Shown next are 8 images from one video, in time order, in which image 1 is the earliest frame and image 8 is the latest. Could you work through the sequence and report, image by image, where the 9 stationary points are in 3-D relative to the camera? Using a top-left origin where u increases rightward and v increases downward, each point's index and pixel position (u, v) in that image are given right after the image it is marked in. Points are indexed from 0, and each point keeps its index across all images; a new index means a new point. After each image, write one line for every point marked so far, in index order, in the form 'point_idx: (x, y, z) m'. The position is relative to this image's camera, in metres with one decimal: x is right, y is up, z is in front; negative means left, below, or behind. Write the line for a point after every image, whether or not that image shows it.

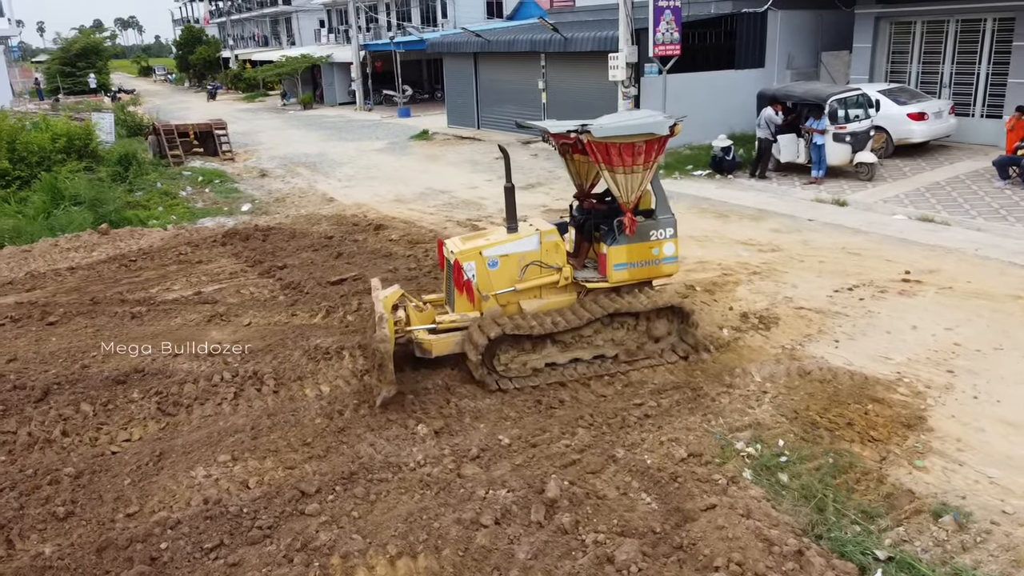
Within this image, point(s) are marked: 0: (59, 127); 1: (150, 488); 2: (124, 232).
0: (-10.8, +3.8, +18.9) m
1: (-2.4, -1.3, +5.3) m
2: (-6.2, +0.9, +12.7) m
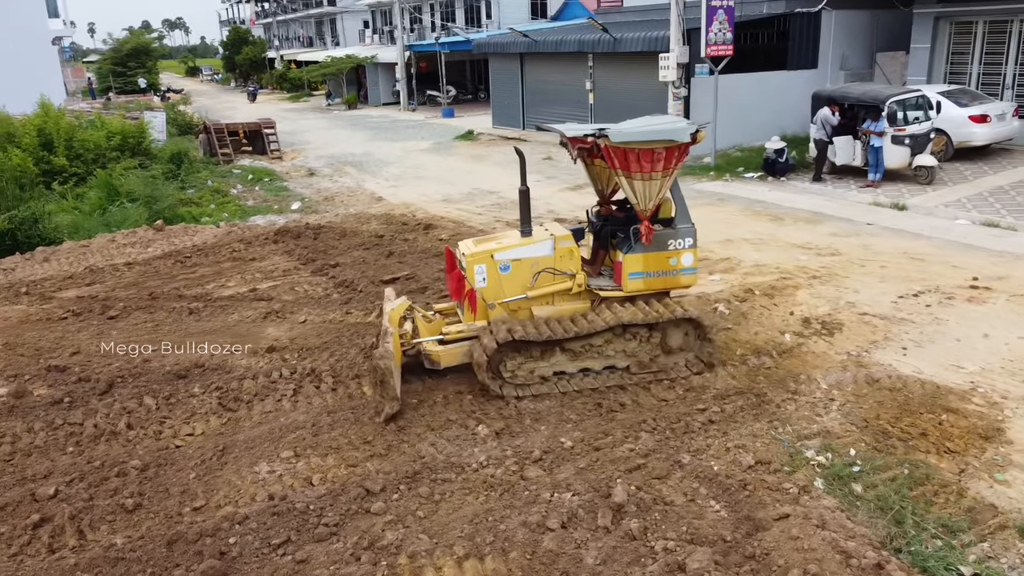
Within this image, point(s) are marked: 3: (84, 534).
0: (-9.7, +4.0, +19.3) m
1: (-2.0, -1.3, +5.3) m
2: (-5.4, +1.0, +12.9) m
3: (-2.6, -1.5, +4.8) m
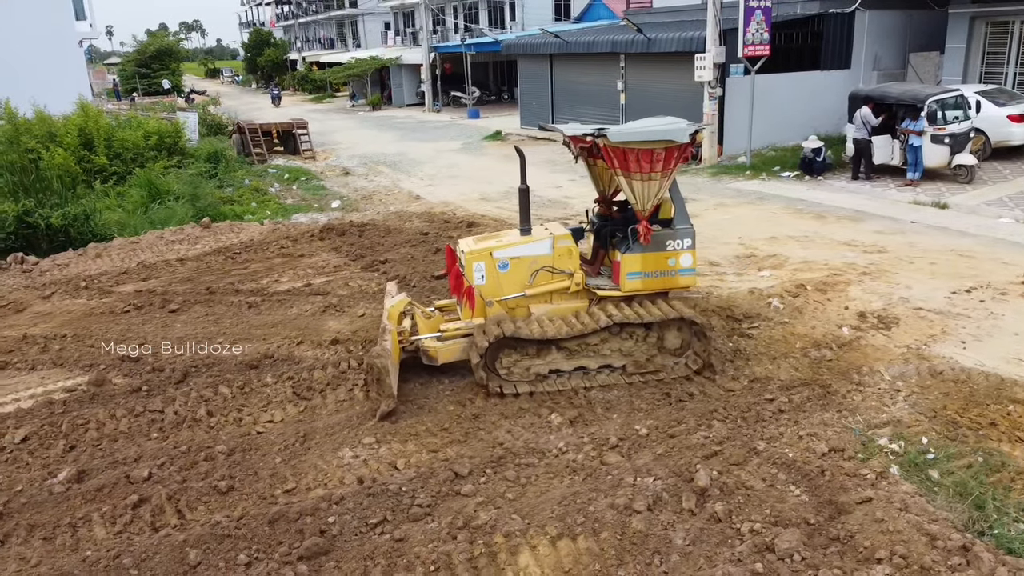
0: (-9.0, +4.0, +19.7) m
1: (-1.4, -1.2, +5.5) m
2: (-4.7, +1.0, +13.1) m
3: (-2.1, -1.4, +5.0) m
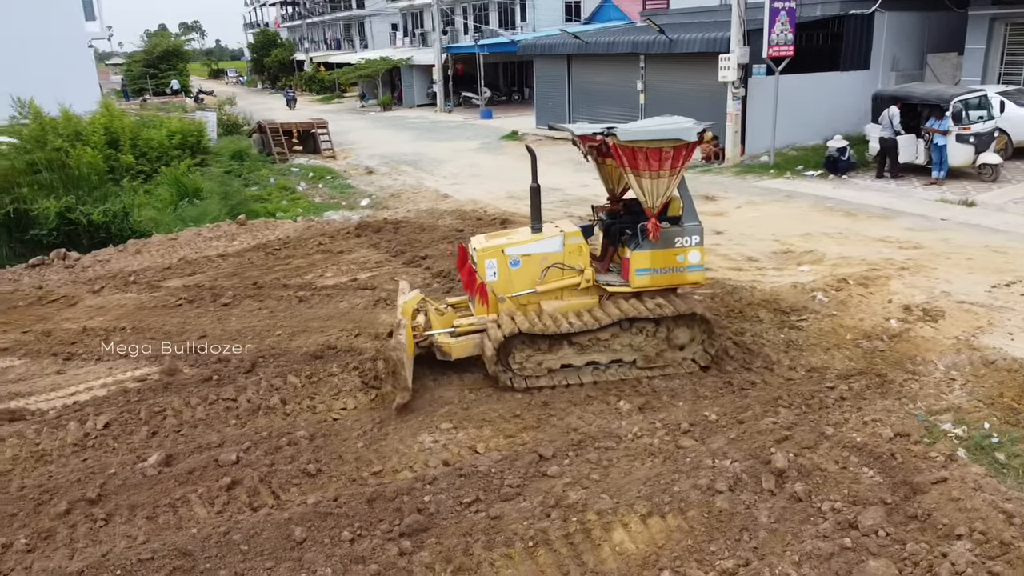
0: (-8.5, +4.1, +19.8) m
1: (-0.9, -1.2, +5.7) m
2: (-4.2, +1.1, +13.3) m
3: (-1.5, -1.3, +5.2) m
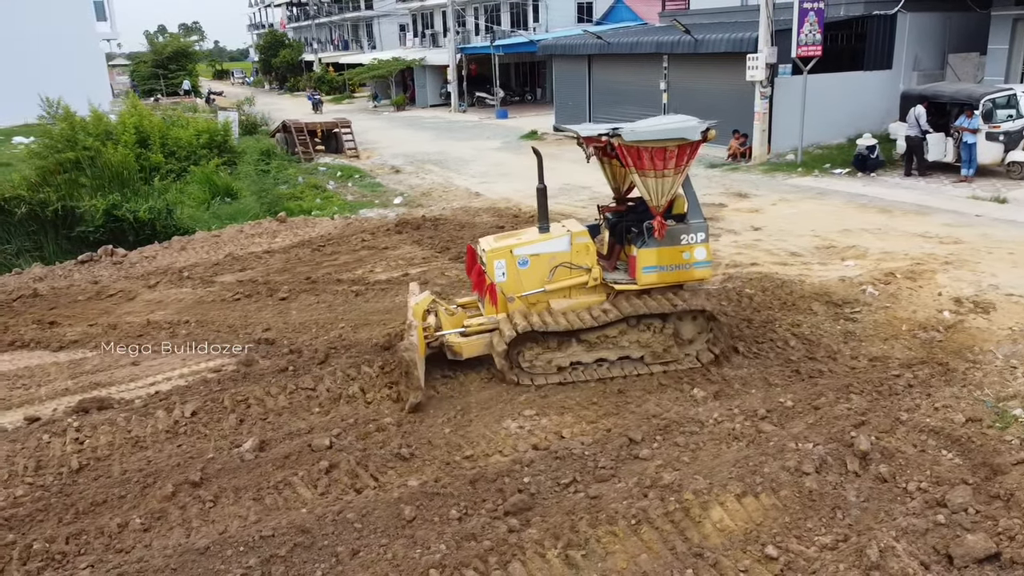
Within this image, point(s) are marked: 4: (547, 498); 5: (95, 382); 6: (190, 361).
0: (-7.9, +4.1, +20.0) m
1: (-0.3, -1.1, +5.9) m
2: (-3.6, +1.1, +13.5) m
3: (-0.9, -1.3, +5.4) m
4: (+0.2, -1.3, +4.9) m
5: (-3.7, -0.8, +7.1) m
6: (-3.1, -0.7, +7.6) m
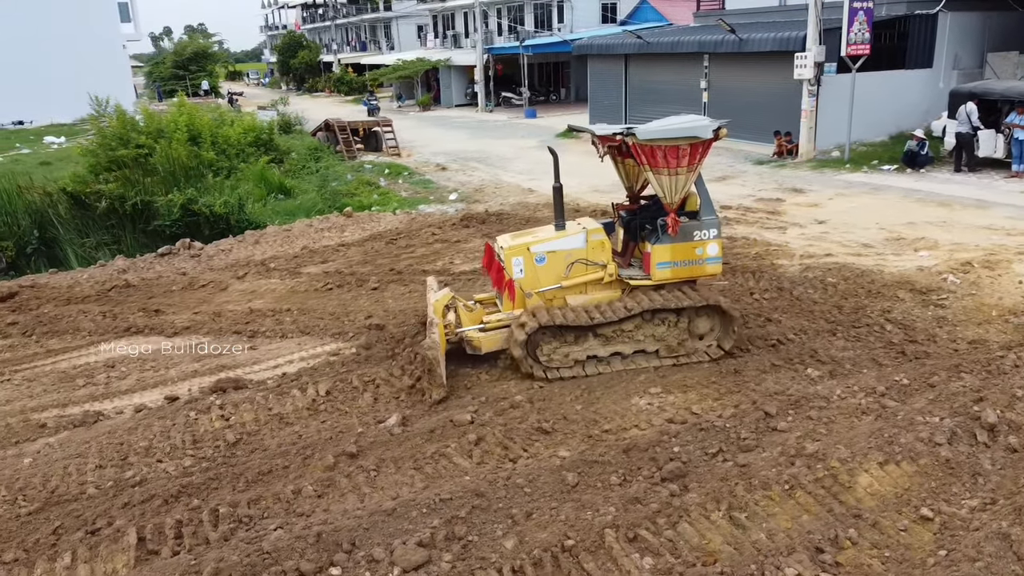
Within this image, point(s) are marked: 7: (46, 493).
0: (-6.8, +4.2, +20.3) m
1: (+0.7, -1.0, +6.2) m
2: (-2.6, +1.3, +13.8) m
3: (+0.1, -1.1, +5.7) m
4: (+1.2, -1.2, +5.2) m
5: (-2.7, -0.7, +7.5) m
6: (-2.0, -0.6, +7.9) m
7: (-3.2, -1.4, +5.5) m
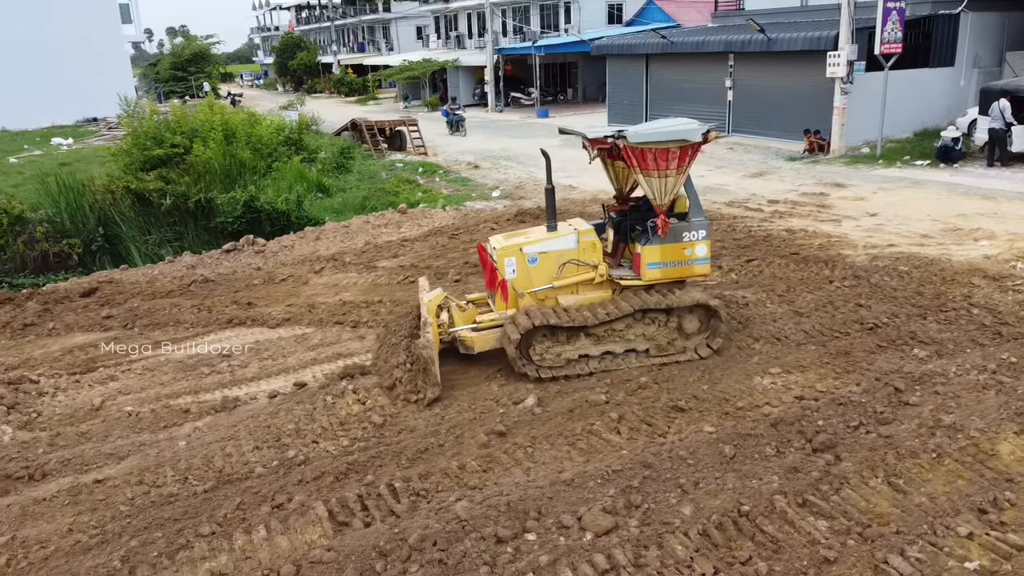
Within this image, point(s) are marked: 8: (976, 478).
0: (-6.1, +4.3, +20.5) m
1: (+1.8, -0.8, +6.4) m
2: (-1.7, +1.3, +14.0) m
3: (+1.2, -1.0, +5.9) m
4: (+2.3, -1.0, +5.5) m
5: (-1.7, -0.6, +7.7) m
6: (-1.0, -0.5, +8.1) m
7: (-2.1, -1.3, +5.7) m
8: (+3.0, -1.2, +5.1) m
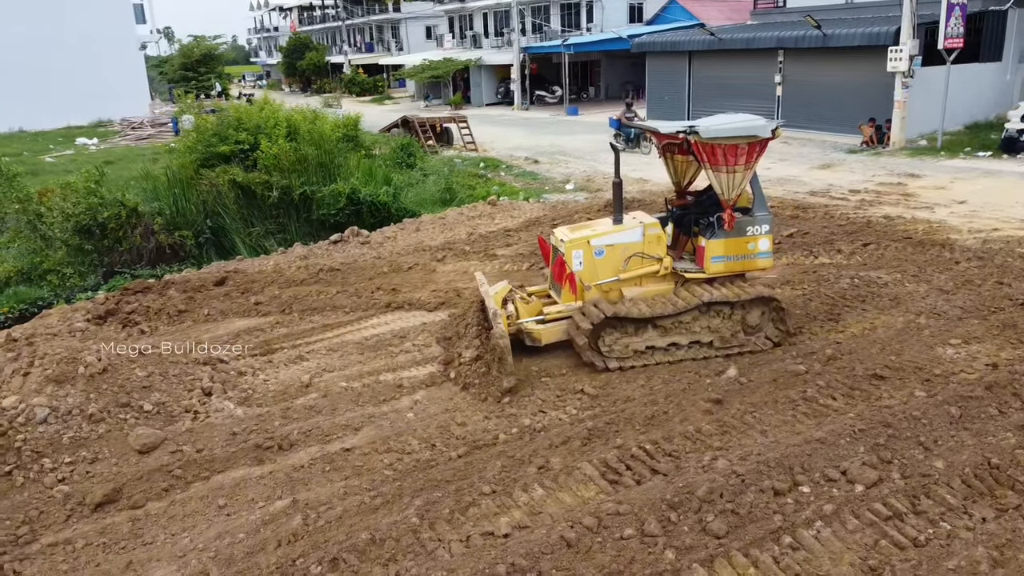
0: (-4.7, +4.4, +20.7) m
1: (+3.5, -0.6, +6.8) m
2: (-0.2, +1.5, +14.3) m
3: (+2.9, -0.8, +6.3) m
4: (+4.1, -0.8, +5.9) m
5: (0.0, -0.4, +7.9) m
6: (+0.7, -0.3, +8.4) m
7: (-0.4, -1.1, +6.0) m
8: (+4.7, -1.0, +5.5) m
